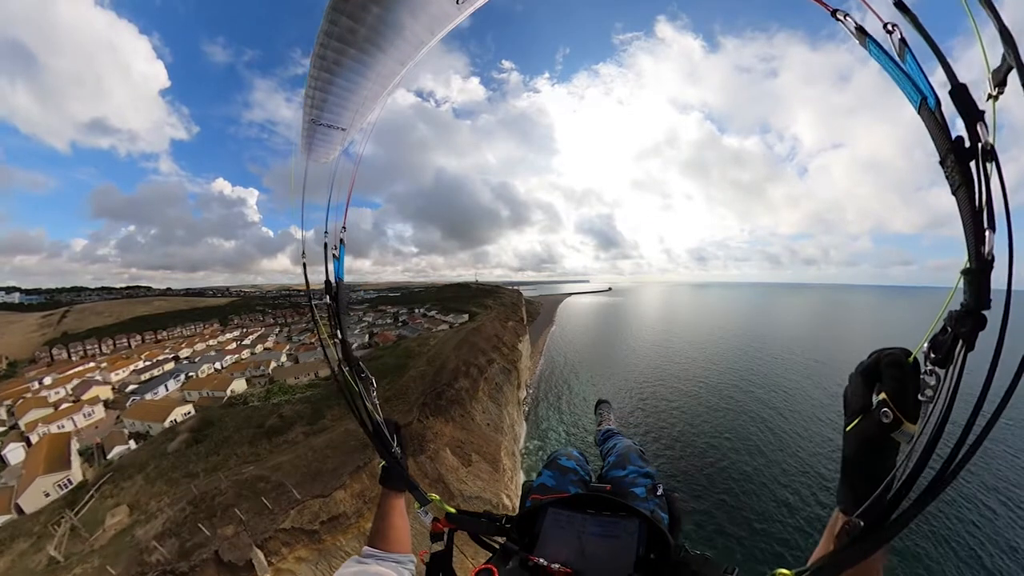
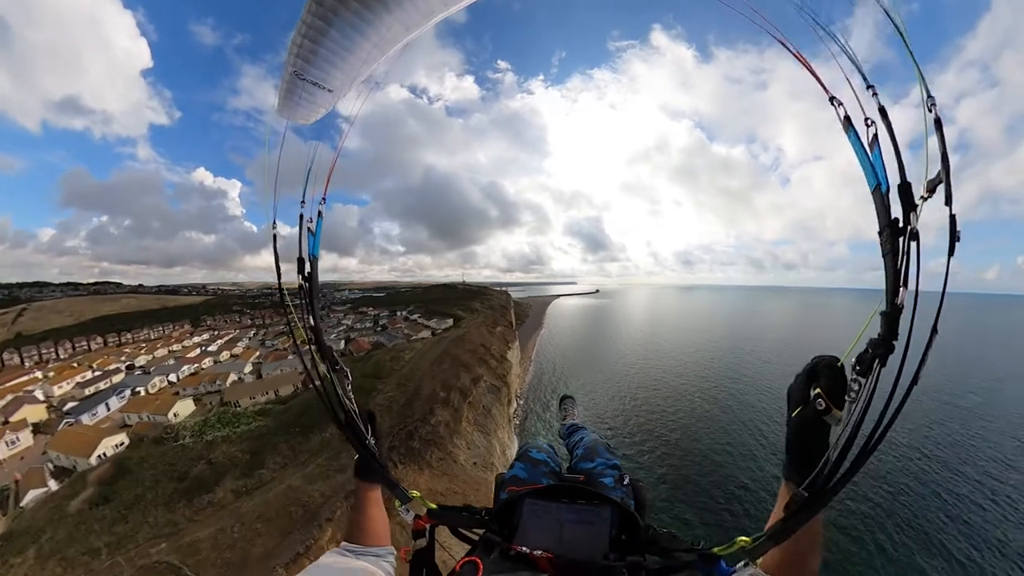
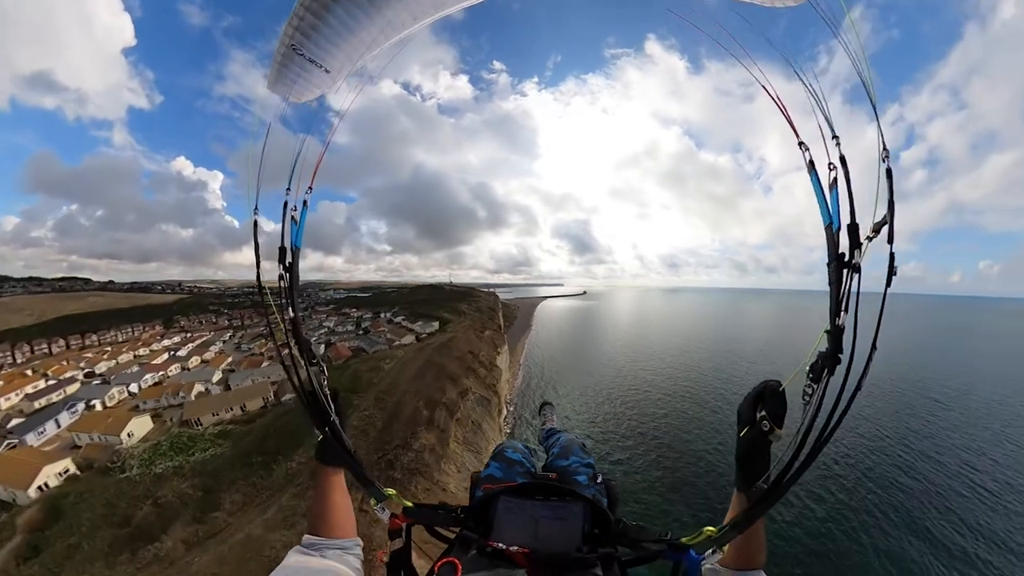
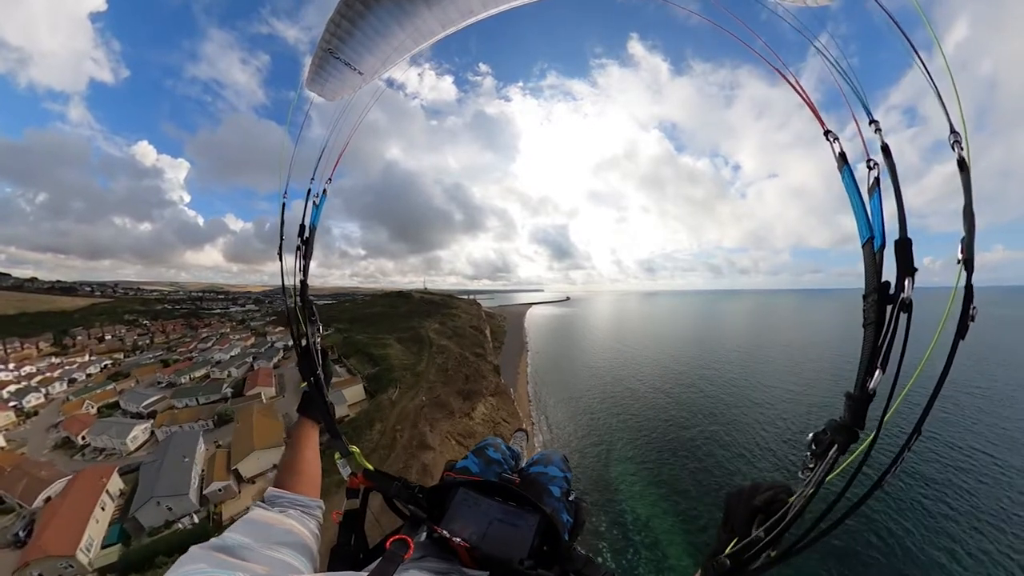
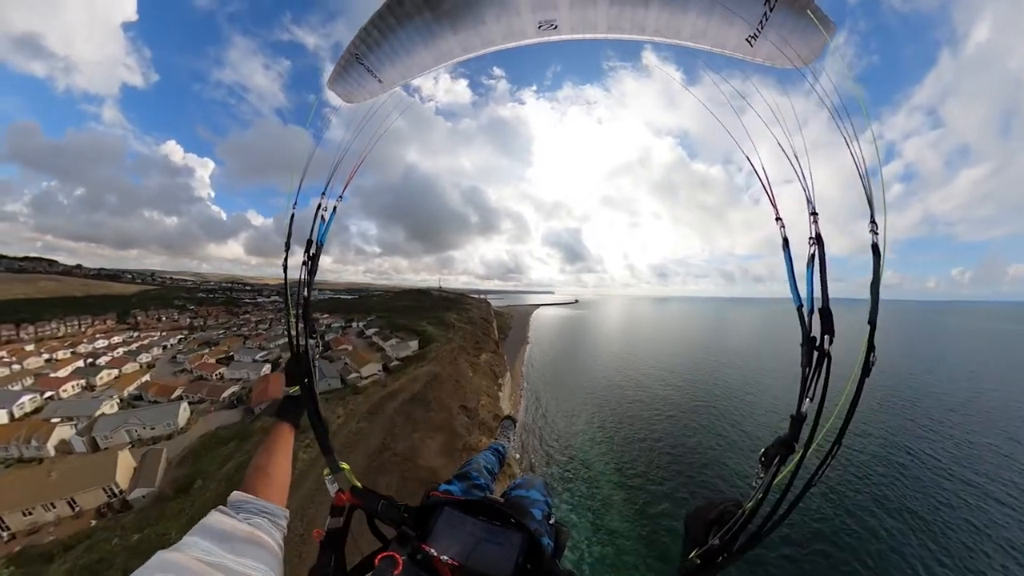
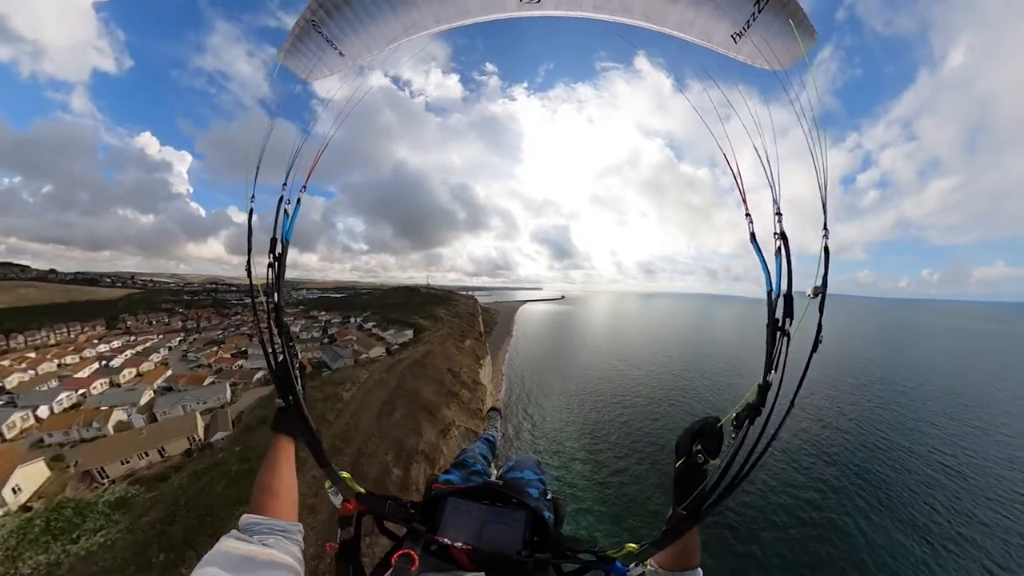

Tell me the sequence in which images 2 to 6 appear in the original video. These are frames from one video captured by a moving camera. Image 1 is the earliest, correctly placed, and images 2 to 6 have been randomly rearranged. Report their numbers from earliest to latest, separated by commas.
2, 3, 6, 5, 4
